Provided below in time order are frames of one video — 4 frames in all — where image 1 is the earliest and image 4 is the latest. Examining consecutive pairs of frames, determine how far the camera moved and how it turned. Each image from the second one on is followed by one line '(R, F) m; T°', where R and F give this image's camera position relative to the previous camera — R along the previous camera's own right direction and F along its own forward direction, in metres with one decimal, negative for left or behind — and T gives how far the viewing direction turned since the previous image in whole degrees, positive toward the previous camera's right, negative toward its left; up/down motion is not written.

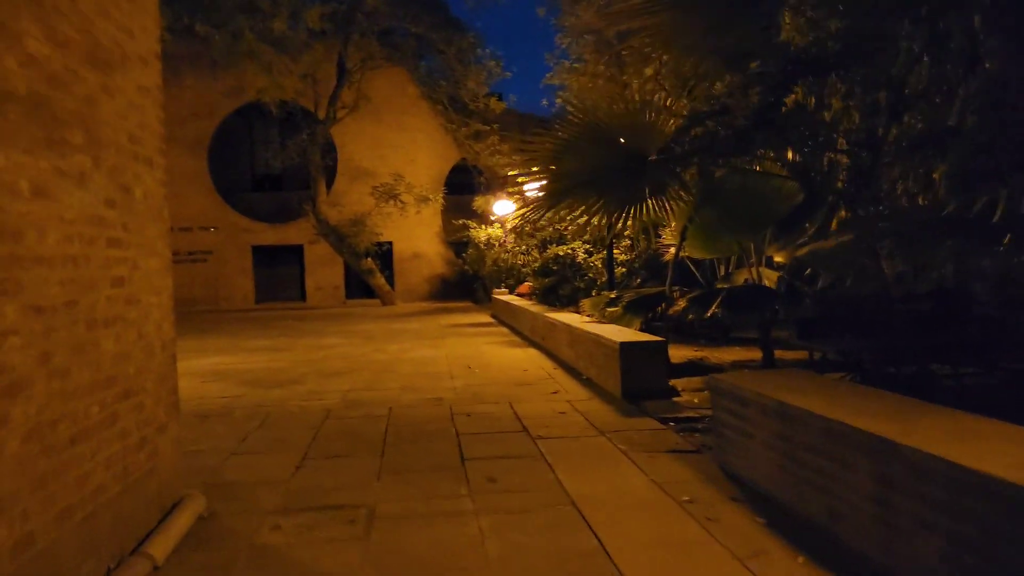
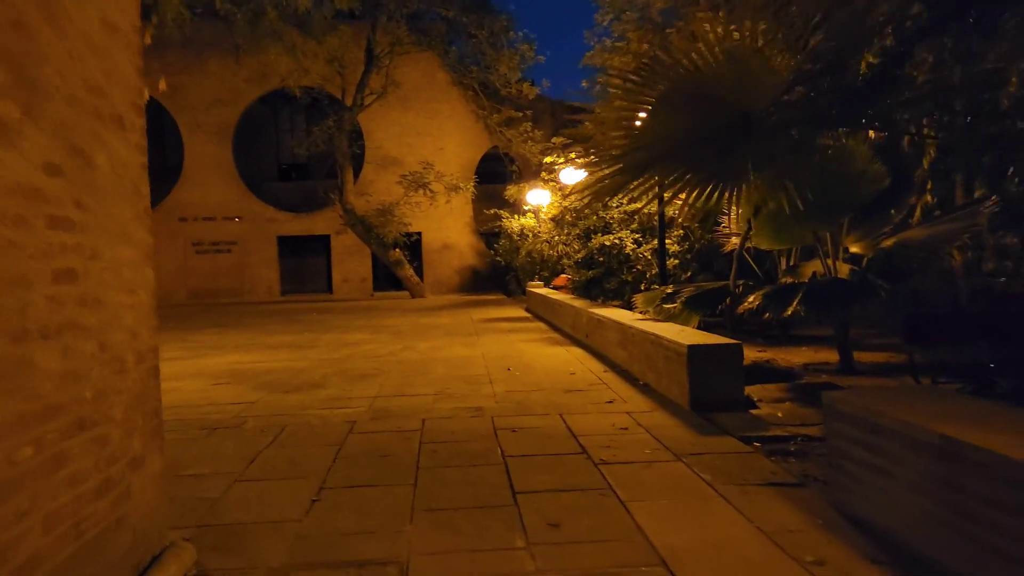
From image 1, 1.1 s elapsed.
(-0.2, +1.2) m; -2°
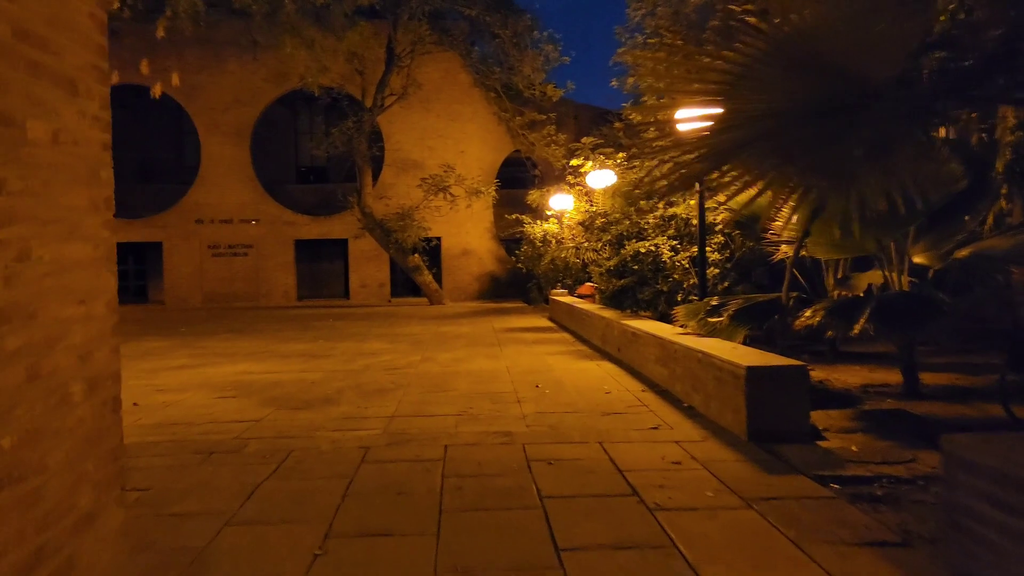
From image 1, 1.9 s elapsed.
(-0.1, +0.9) m; -1°
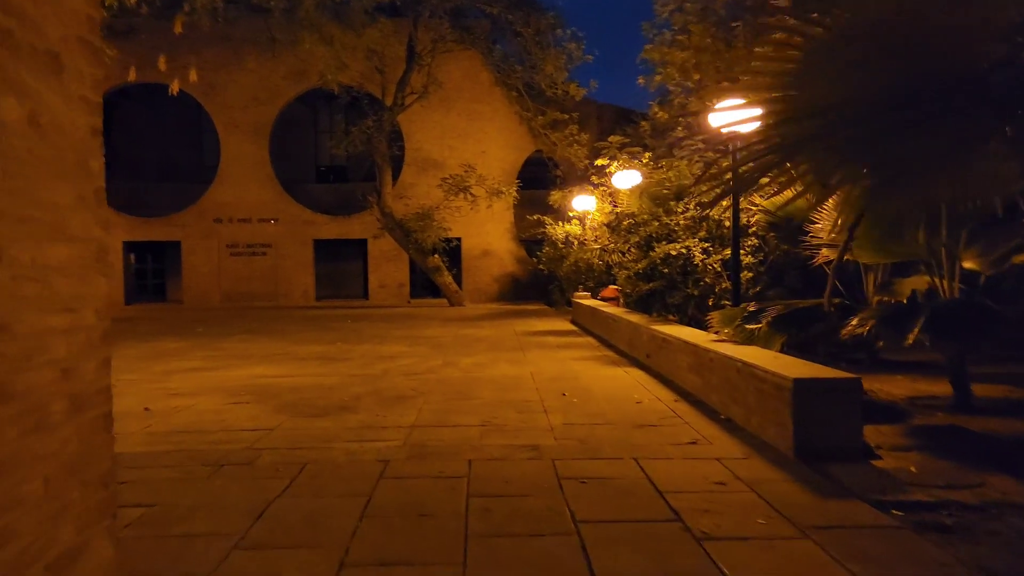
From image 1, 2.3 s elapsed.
(-0.1, +0.4) m; -1°
